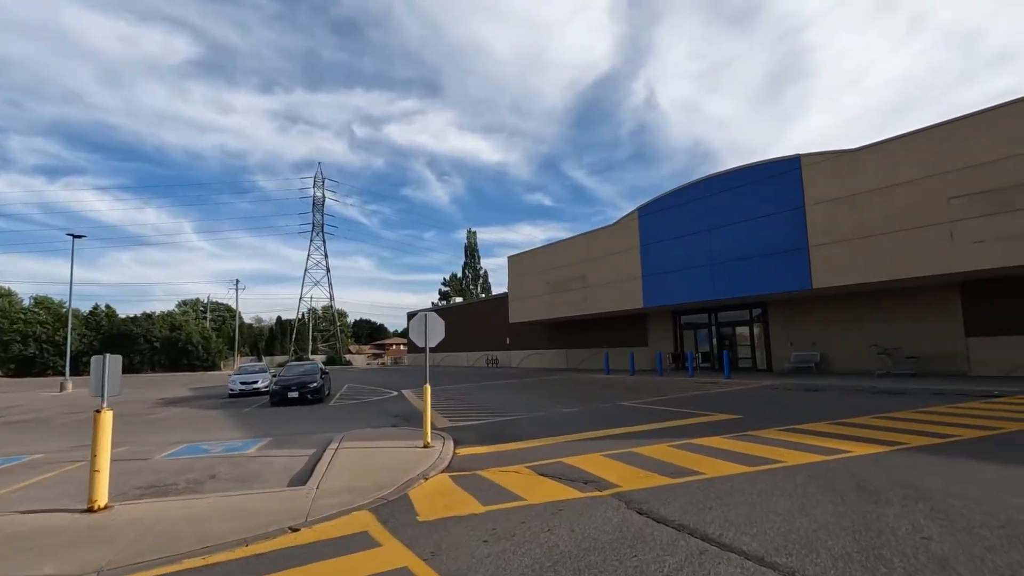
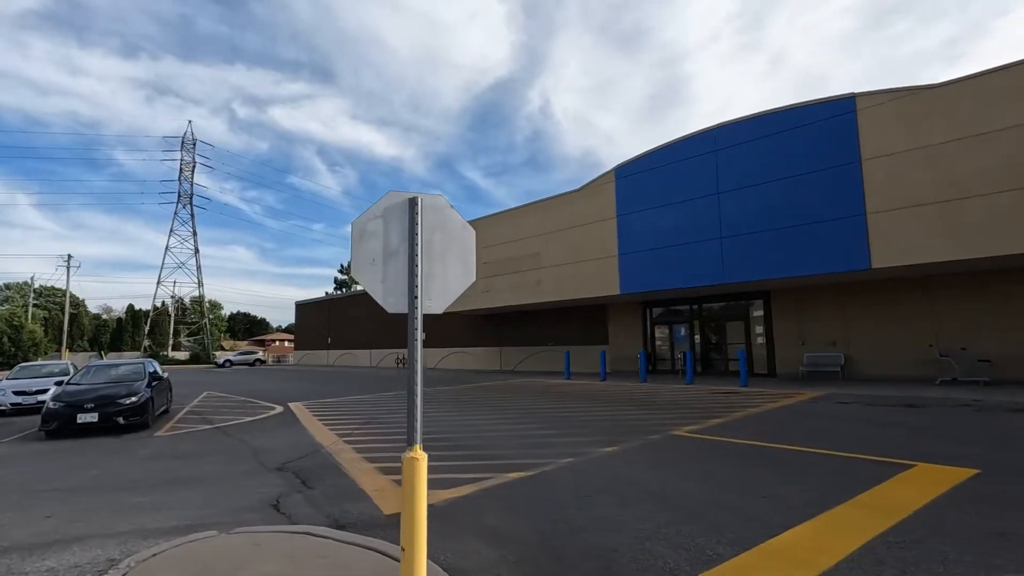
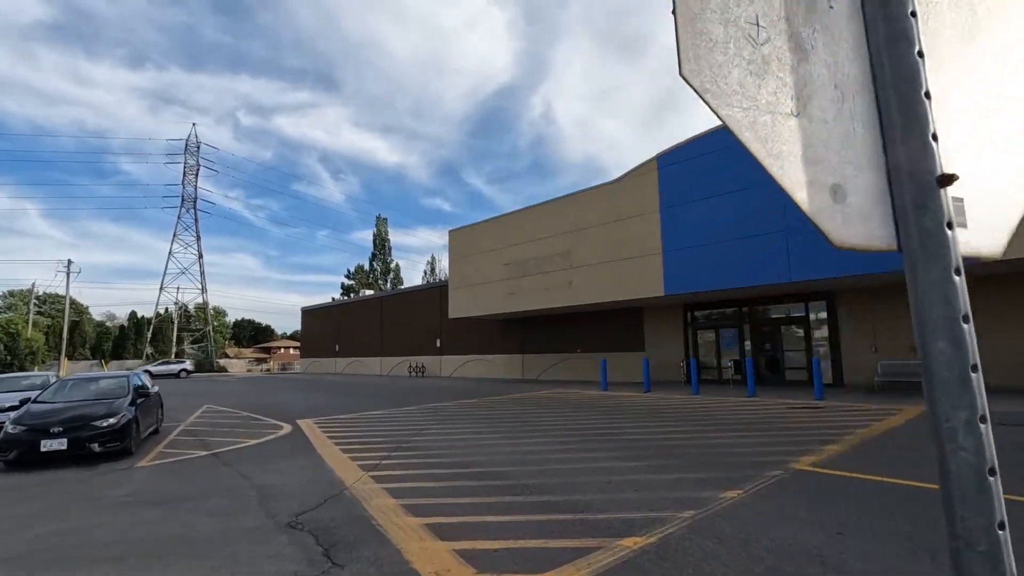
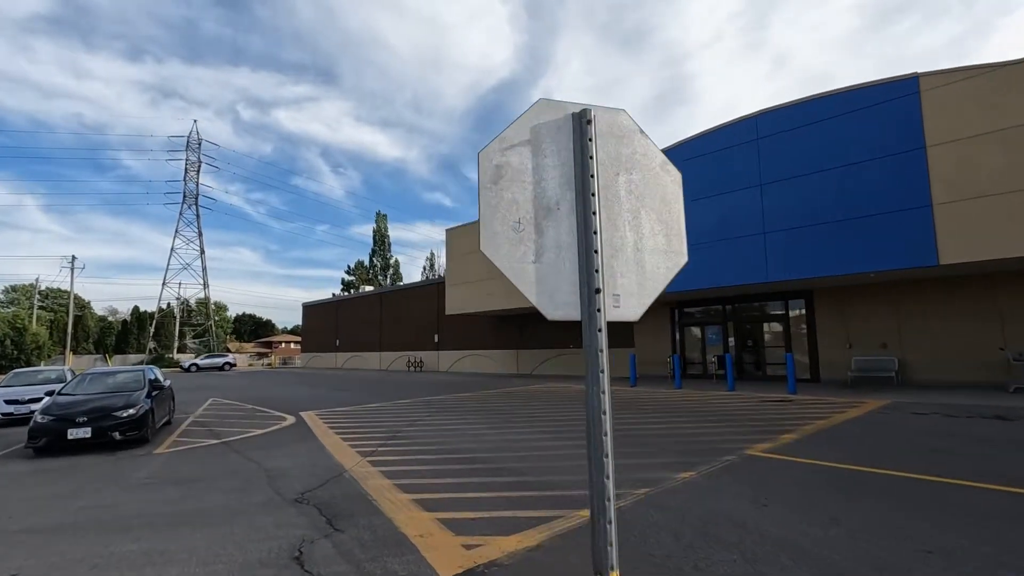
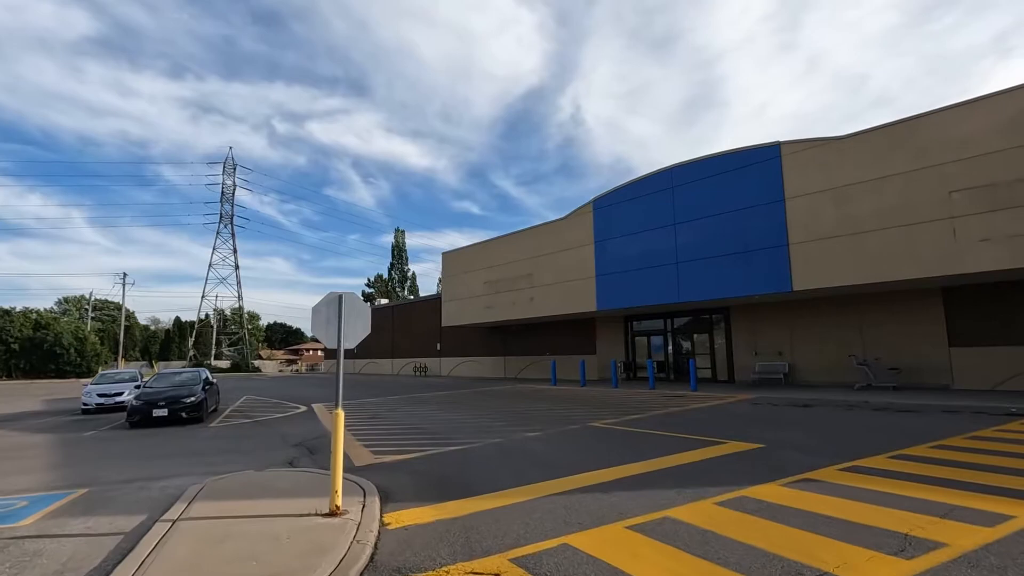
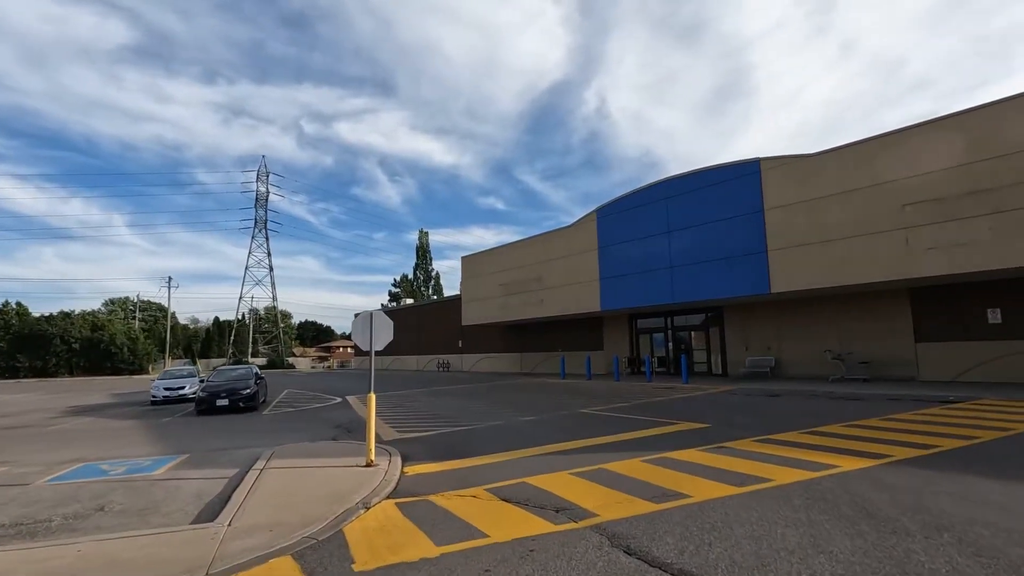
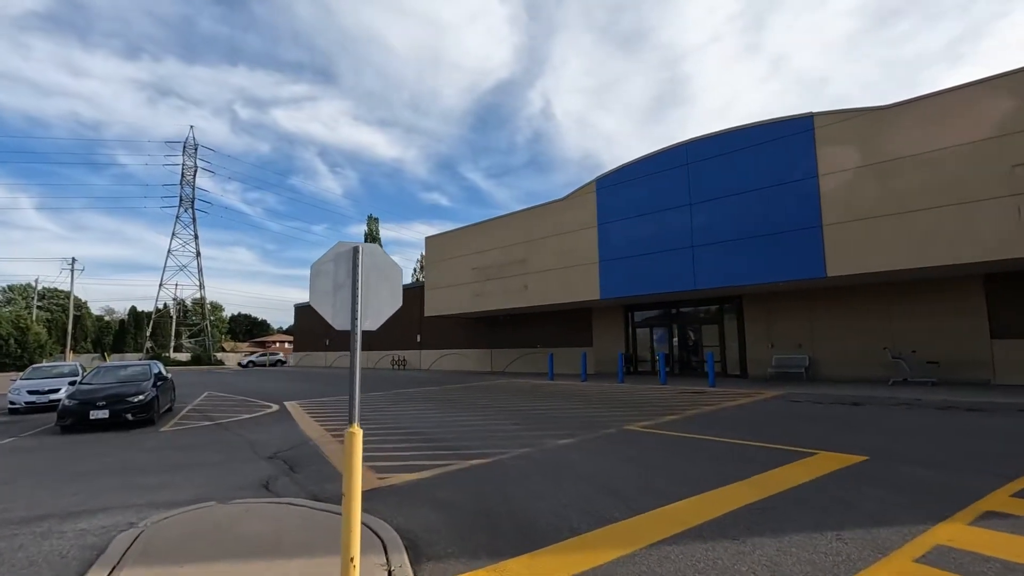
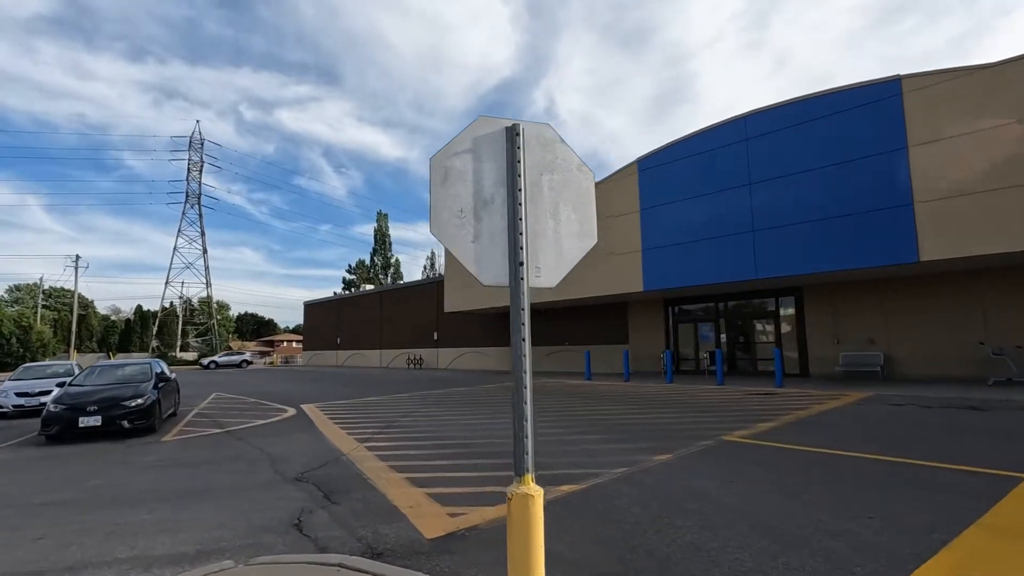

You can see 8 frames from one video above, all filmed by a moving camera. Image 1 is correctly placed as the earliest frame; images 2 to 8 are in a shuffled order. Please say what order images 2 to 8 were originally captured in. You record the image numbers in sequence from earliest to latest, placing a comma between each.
6, 5, 7, 2, 8, 4, 3
